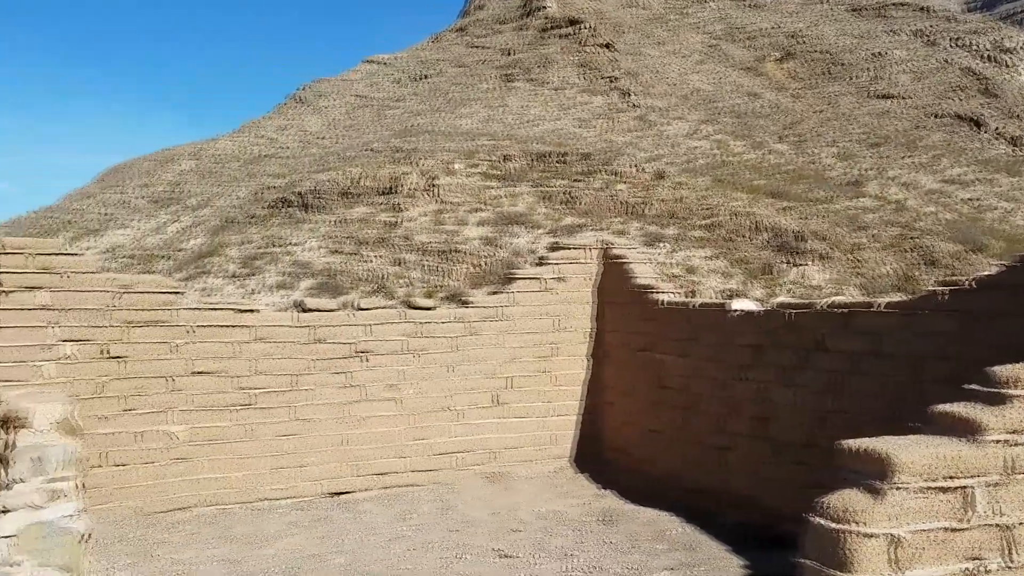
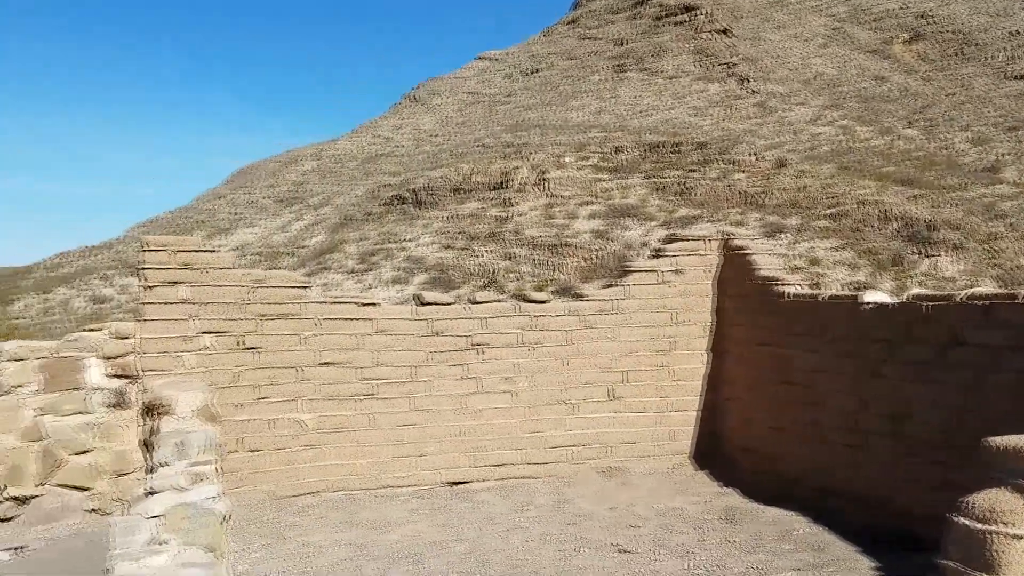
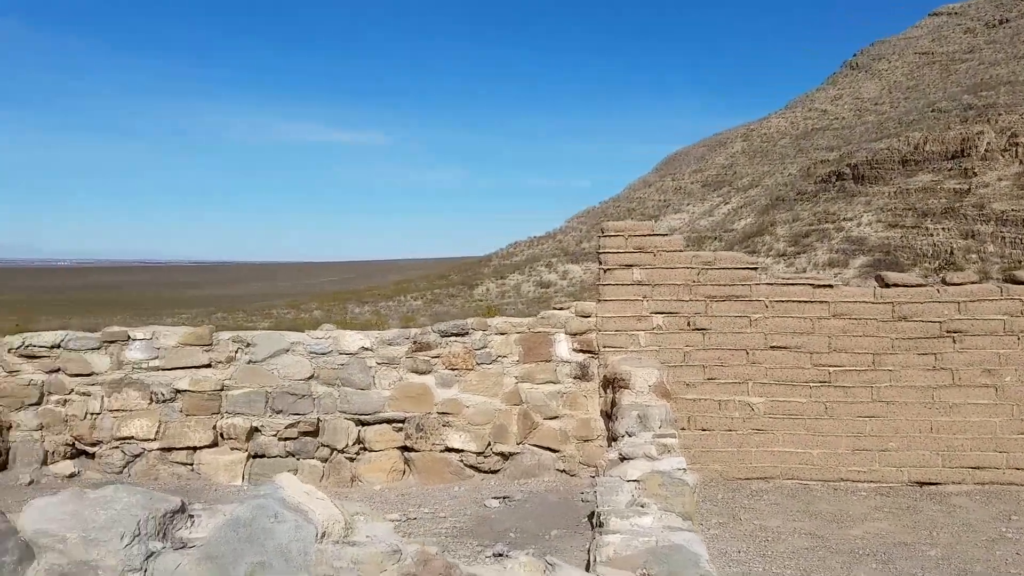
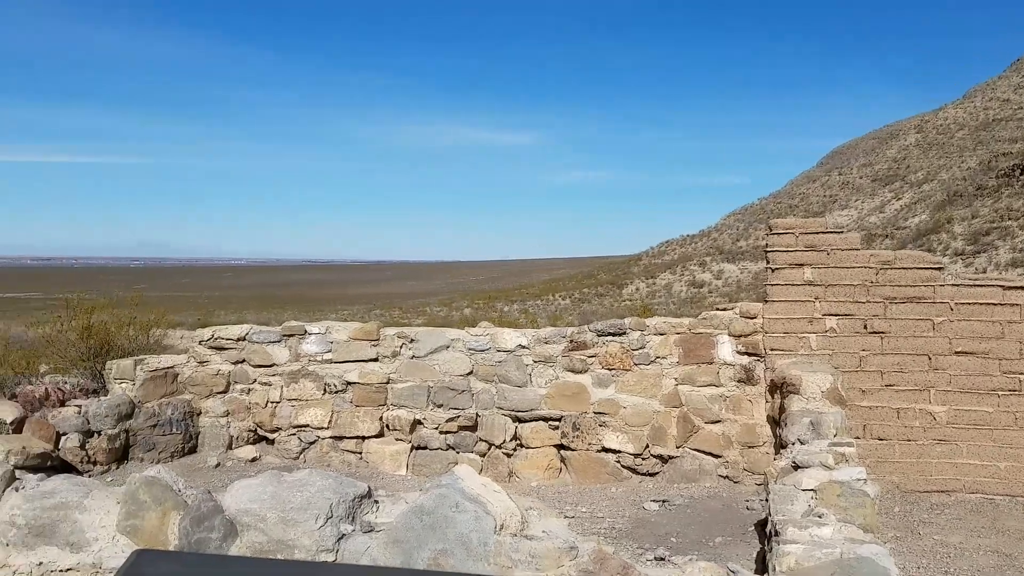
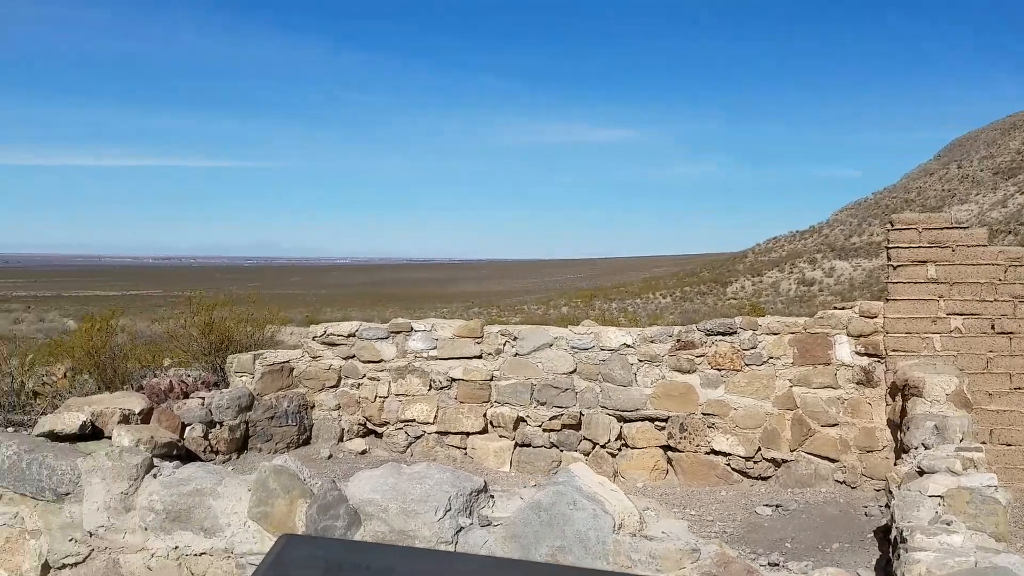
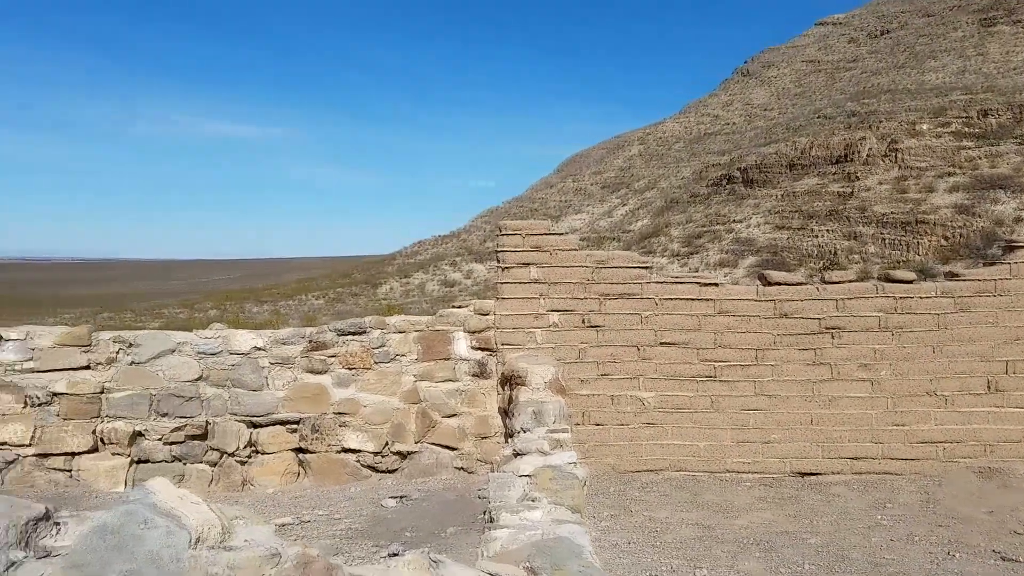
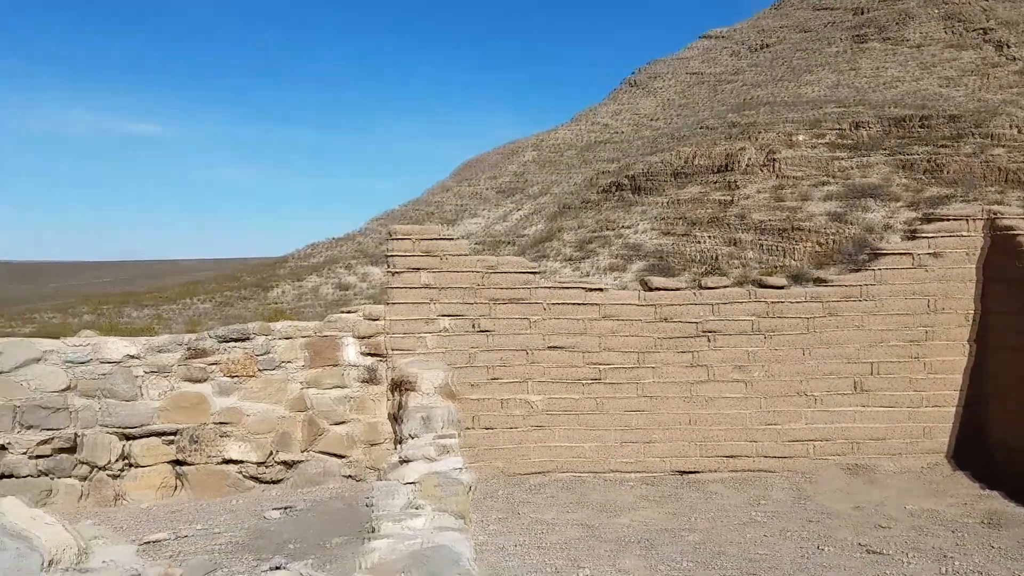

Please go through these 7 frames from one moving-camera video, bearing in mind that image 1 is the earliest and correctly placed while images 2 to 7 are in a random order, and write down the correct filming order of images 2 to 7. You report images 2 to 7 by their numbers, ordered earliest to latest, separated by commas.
2, 7, 6, 3, 4, 5
